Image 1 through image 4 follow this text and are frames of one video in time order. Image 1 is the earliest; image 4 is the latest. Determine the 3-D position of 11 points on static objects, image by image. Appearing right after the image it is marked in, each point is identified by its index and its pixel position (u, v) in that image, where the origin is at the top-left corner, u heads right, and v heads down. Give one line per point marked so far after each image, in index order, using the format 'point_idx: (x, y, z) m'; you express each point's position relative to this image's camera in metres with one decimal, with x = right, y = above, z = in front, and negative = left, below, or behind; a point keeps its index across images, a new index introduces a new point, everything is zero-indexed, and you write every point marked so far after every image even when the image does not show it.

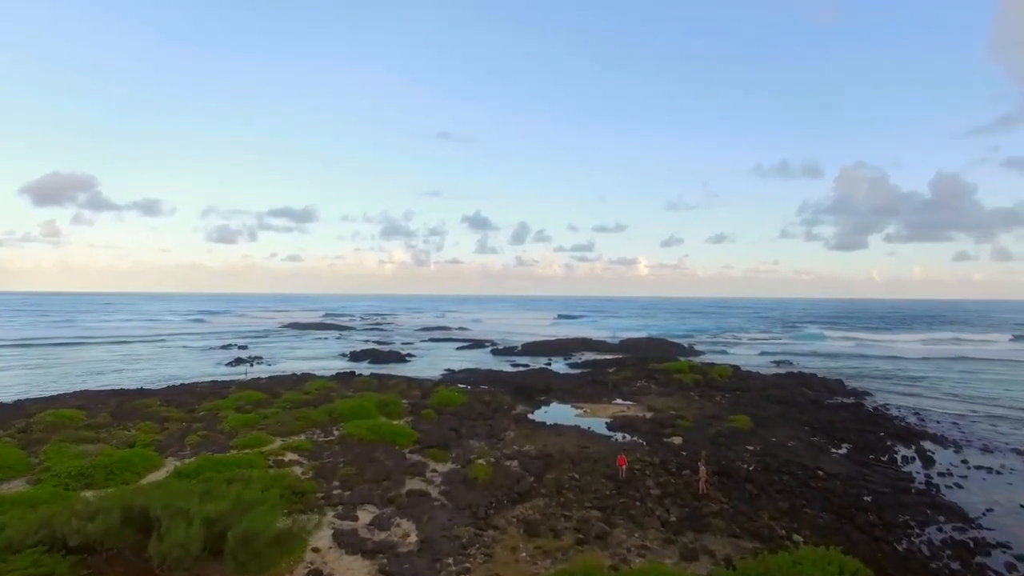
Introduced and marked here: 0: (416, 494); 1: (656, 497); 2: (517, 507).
0: (-2.7, -5.9, +17.4) m
1: (+4.5, -6.4, +18.7) m
2: (+0.2, -6.4, +17.6) m
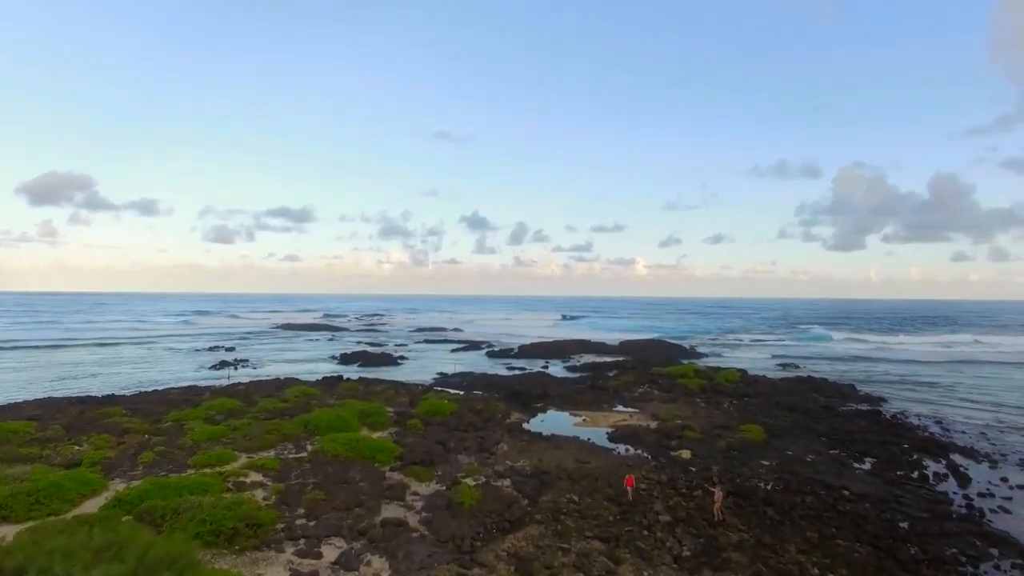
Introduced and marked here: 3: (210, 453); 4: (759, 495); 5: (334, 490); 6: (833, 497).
0: (-3.0, -5.9, +15.2) m
1: (+4.2, -6.4, +16.5) m
2: (-0.1, -6.3, +15.4) m
3: (-9.7, -5.3, +19.5) m
4: (+7.8, -6.5, +19.0) m
5: (-4.9, -5.6, +16.9) m
6: (+10.0, -6.5, +18.9) m
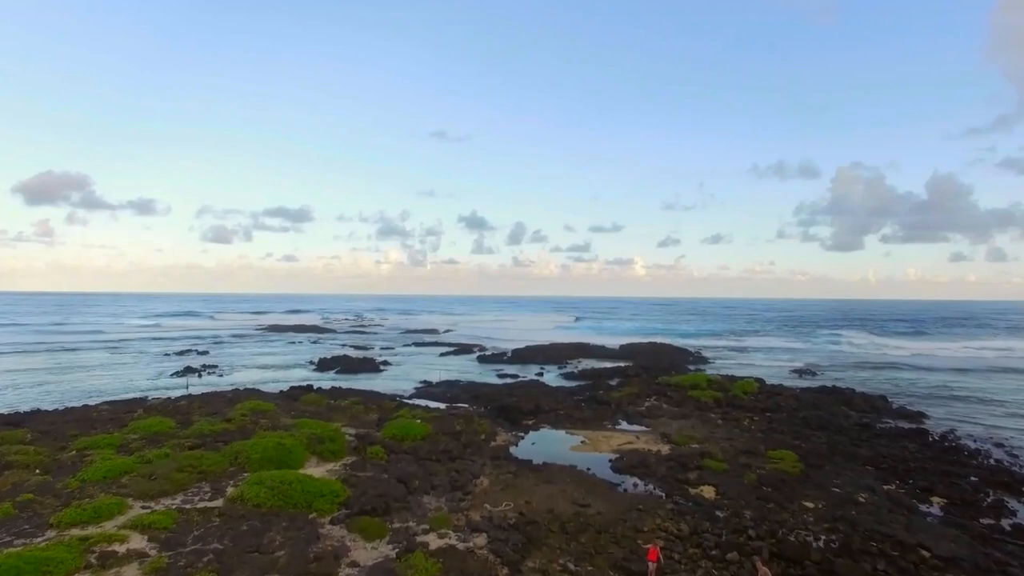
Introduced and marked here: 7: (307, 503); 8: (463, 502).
0: (-3.6, -5.8, +10.5) m
1: (+3.6, -6.4, +11.9) m
2: (-0.7, -6.3, +10.8) m
3: (-10.3, -5.3, +14.8) m
4: (+7.2, -6.4, +14.4) m
5: (-5.5, -5.6, +12.2) m
6: (+9.4, -6.5, +14.2) m
7: (-5.4, -5.6, +15.9) m
8: (-1.4, -6.3, +18.1) m
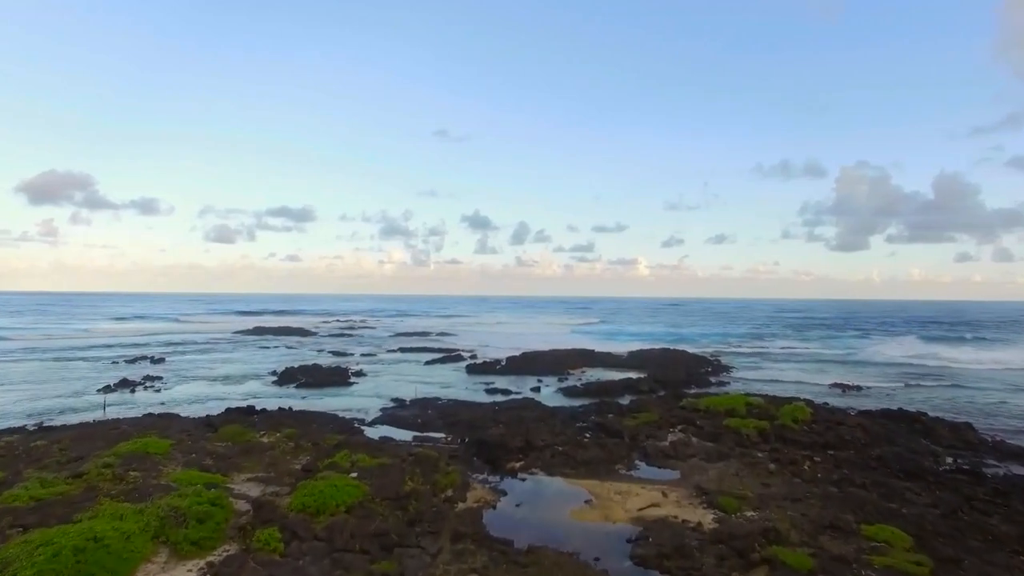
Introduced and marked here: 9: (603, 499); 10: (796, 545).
0: (-4.4, -5.8, +2.8) m
1: (+2.8, -6.3, +4.1) m
2: (-1.5, -6.2, +3.0) m
3: (-11.1, -5.2, +7.2) m
4: (+6.4, -6.4, +6.6) m
5: (-6.3, -5.5, +4.5) m
6: (+8.6, -6.4, +6.4) m
7: (-6.2, -5.5, +8.2) m
8: (-2.2, -6.3, +10.4) m
9: (+2.9, -6.7, +19.4) m
10: (+7.1, -6.4, +15.3) m
